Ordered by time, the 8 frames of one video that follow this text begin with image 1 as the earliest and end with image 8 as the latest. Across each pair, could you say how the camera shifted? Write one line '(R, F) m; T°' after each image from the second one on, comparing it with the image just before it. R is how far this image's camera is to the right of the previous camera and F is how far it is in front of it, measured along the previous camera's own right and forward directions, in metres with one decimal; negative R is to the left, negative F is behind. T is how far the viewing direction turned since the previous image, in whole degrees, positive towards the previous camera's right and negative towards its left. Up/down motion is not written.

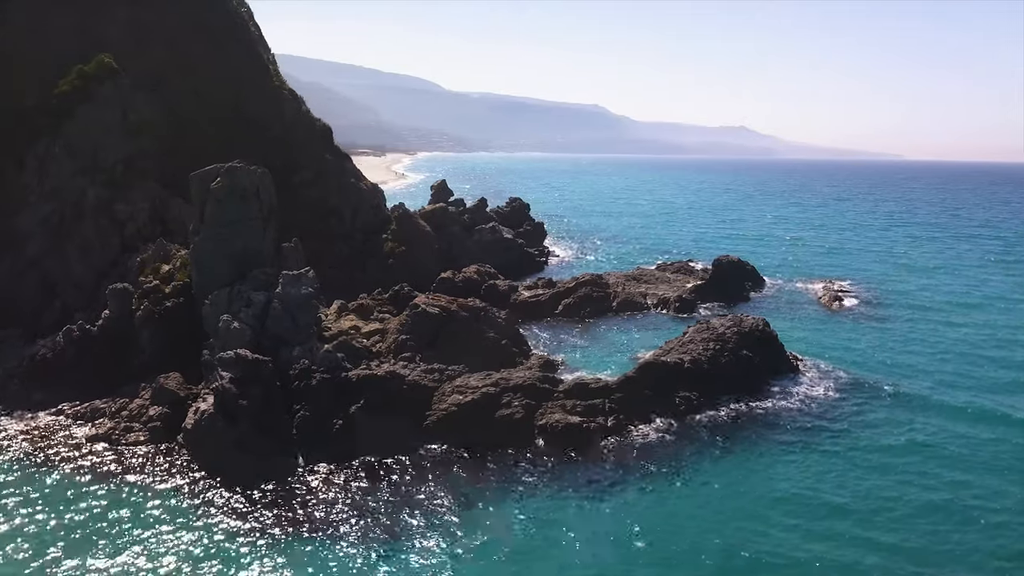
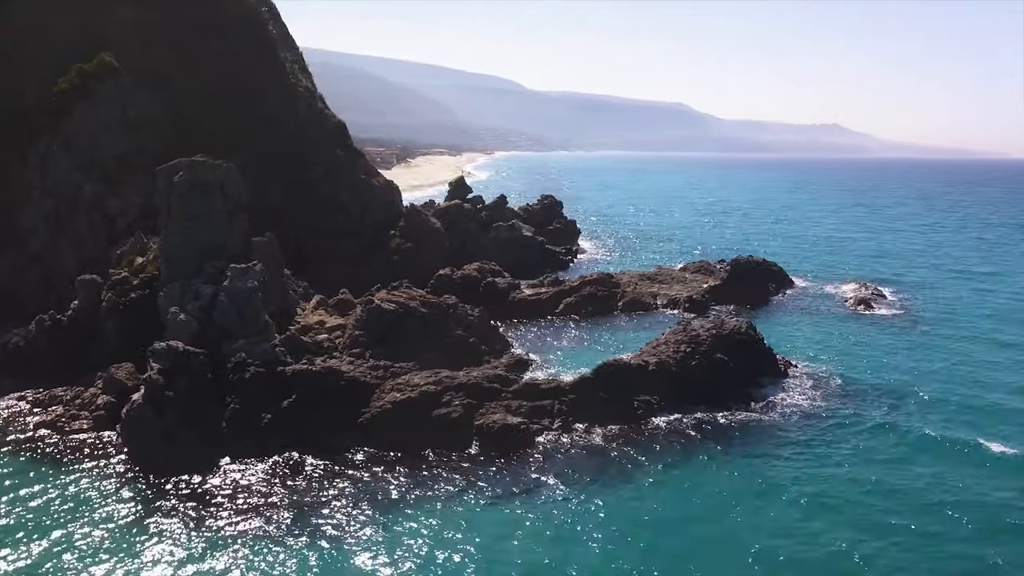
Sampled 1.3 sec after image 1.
(+3.8, +0.8) m; -5°
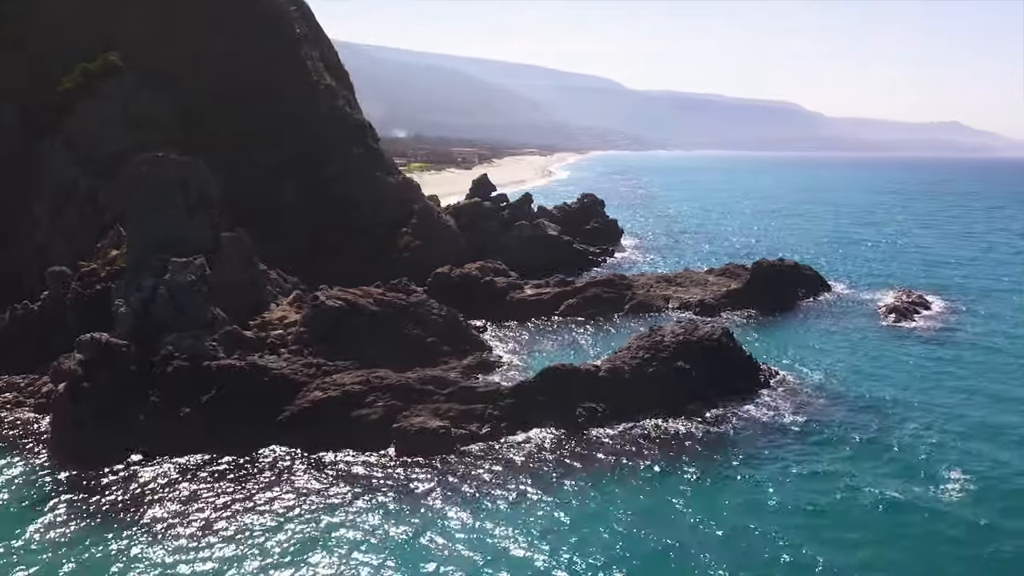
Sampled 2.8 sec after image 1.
(+4.6, +1.1) m; -7°
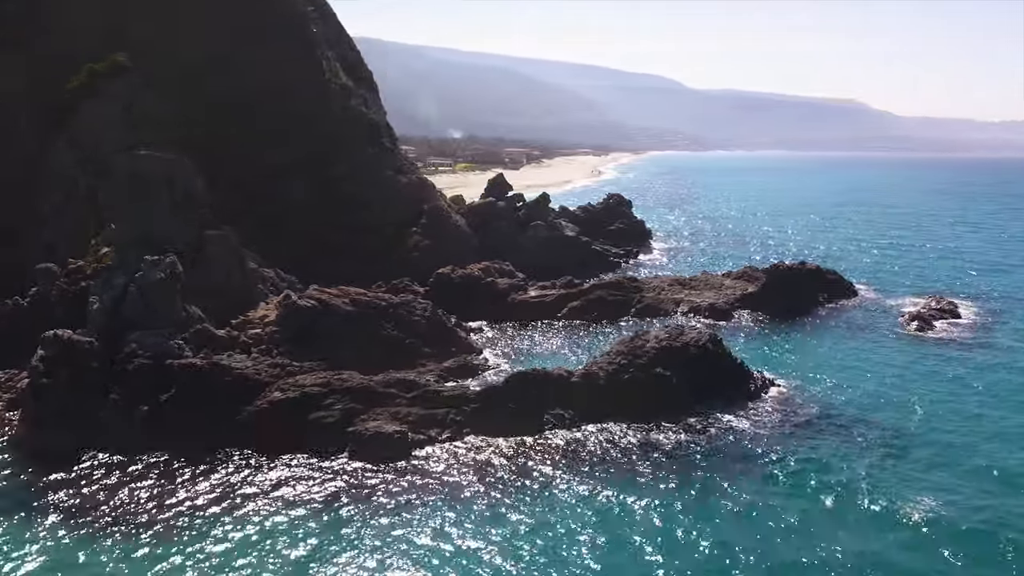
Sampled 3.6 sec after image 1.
(+2.5, +0.8) m; -4°
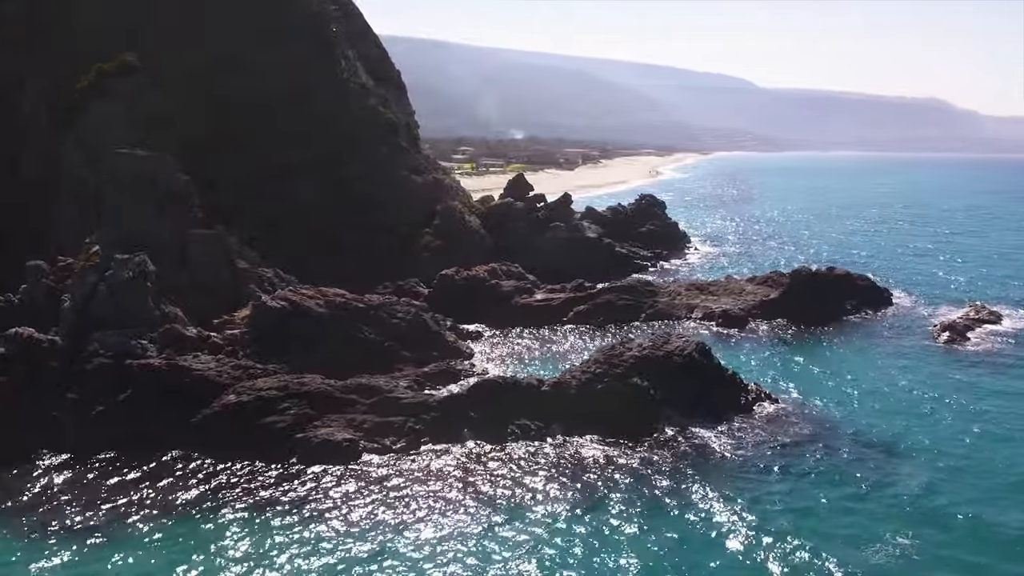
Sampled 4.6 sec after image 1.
(+2.7, +1.1) m; -5°
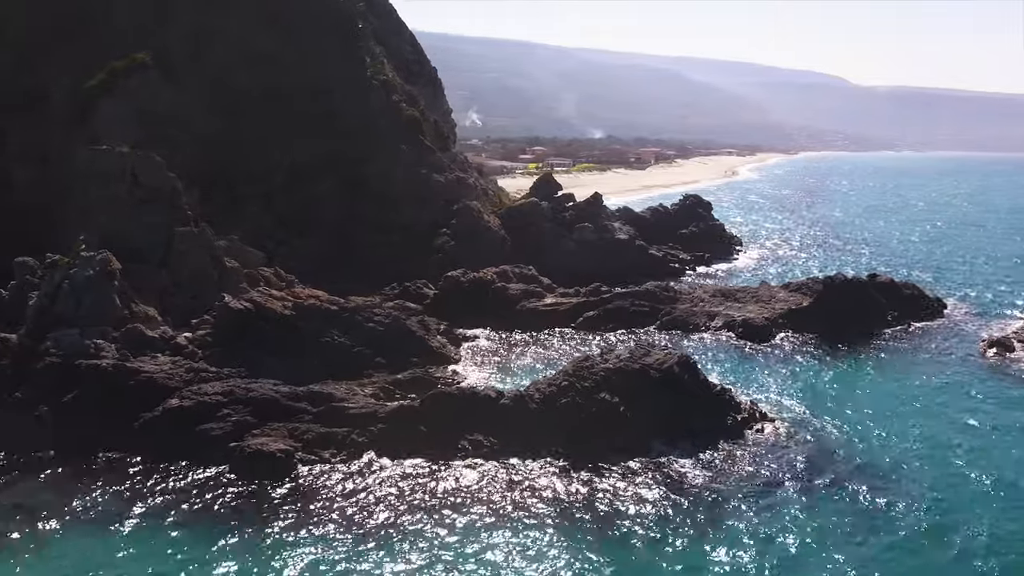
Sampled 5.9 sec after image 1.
(+3.2, +1.7) m; -6°
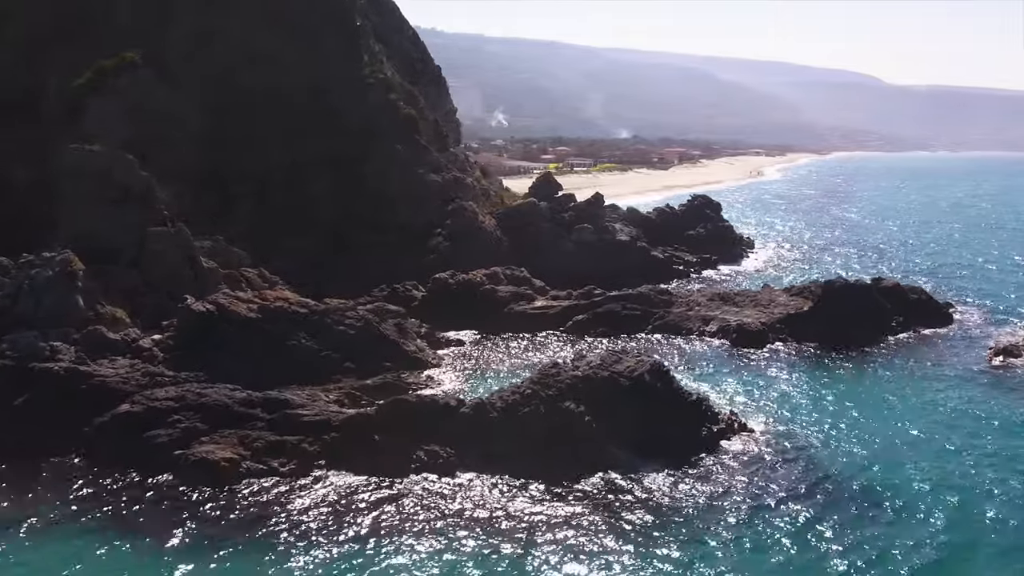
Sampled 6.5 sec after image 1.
(+1.7, +0.9) m; -2°
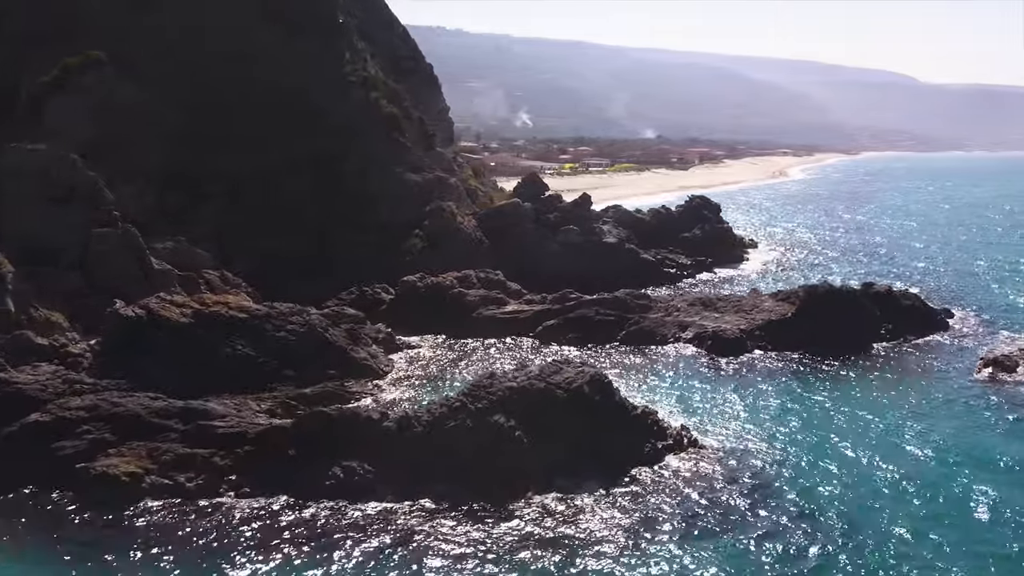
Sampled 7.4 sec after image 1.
(+2.4, +1.2) m; -2°
